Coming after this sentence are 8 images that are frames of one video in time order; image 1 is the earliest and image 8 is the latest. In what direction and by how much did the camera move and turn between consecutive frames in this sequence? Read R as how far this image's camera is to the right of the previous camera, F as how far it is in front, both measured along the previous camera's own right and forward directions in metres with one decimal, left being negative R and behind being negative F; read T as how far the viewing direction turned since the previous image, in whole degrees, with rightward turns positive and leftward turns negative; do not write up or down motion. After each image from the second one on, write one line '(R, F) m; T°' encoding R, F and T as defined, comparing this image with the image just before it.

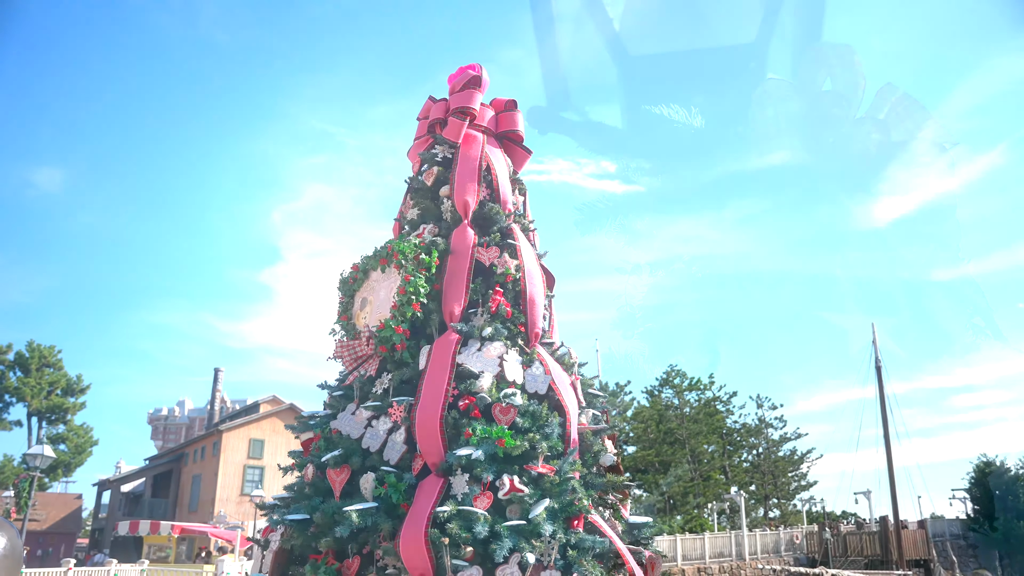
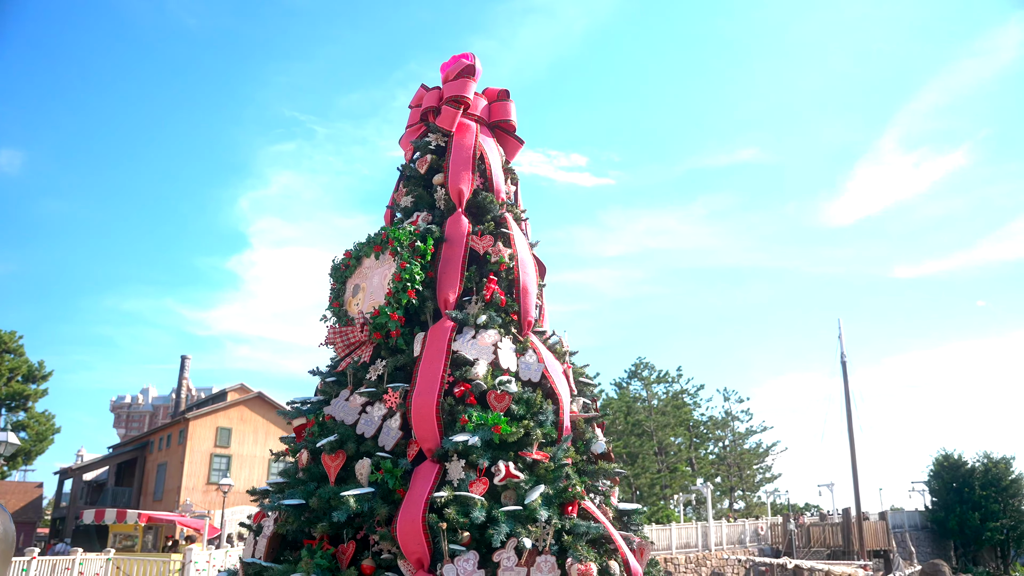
(-0.1, 0.0) m; +2°
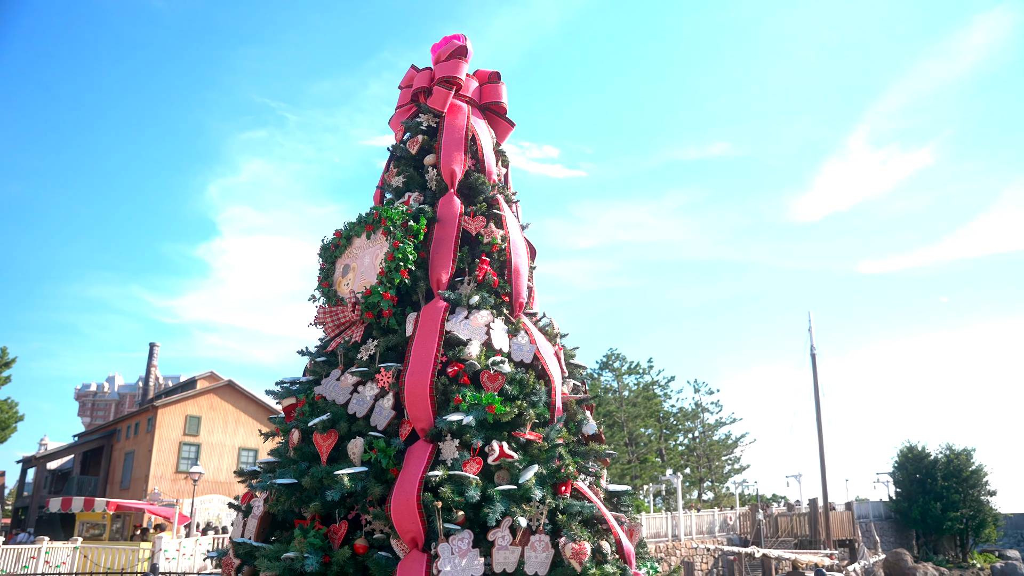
(-0.1, 0.0) m; +2°
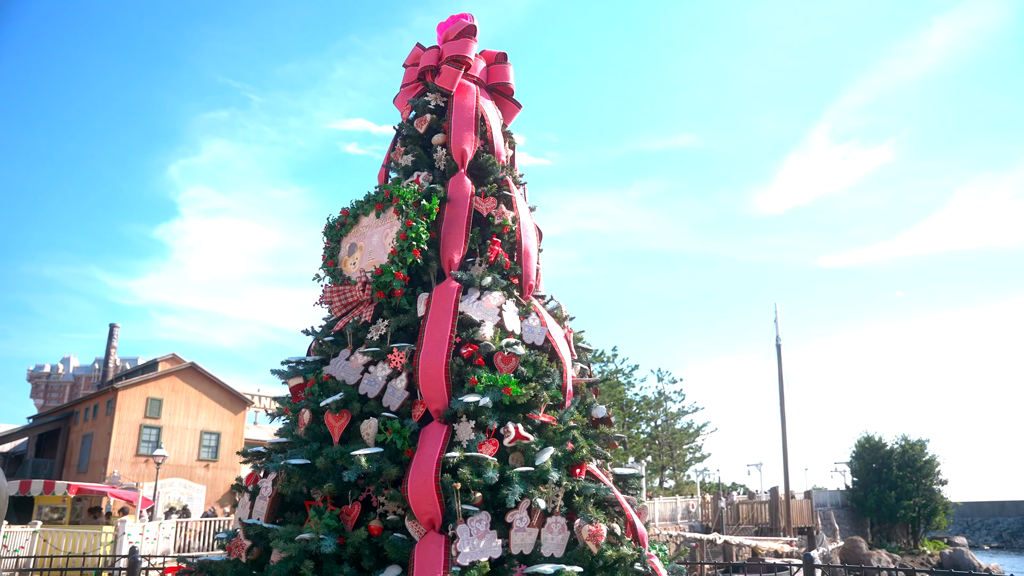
(-0.2, 0.0) m; +3°
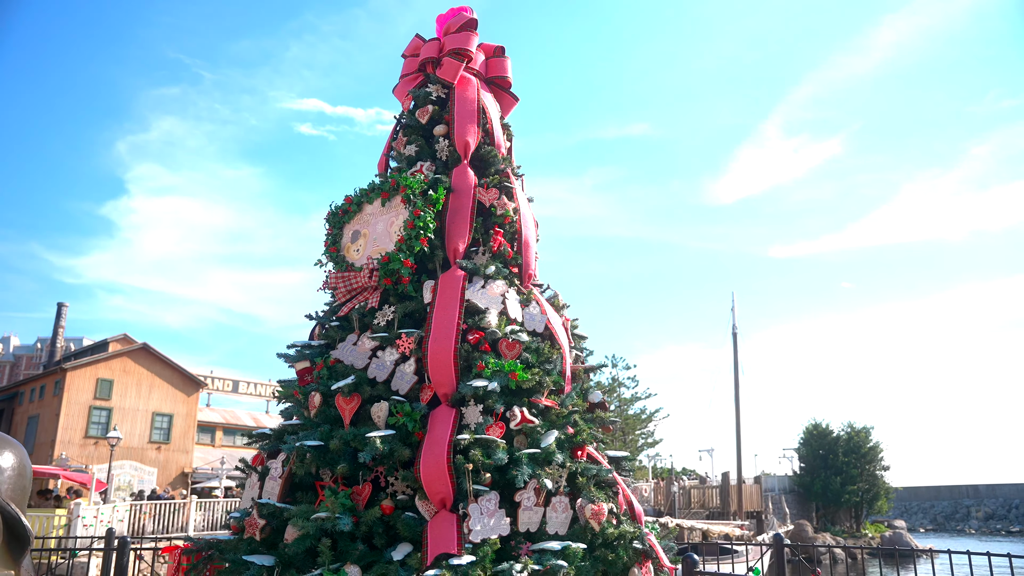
(-0.2, -0.1) m; +3°
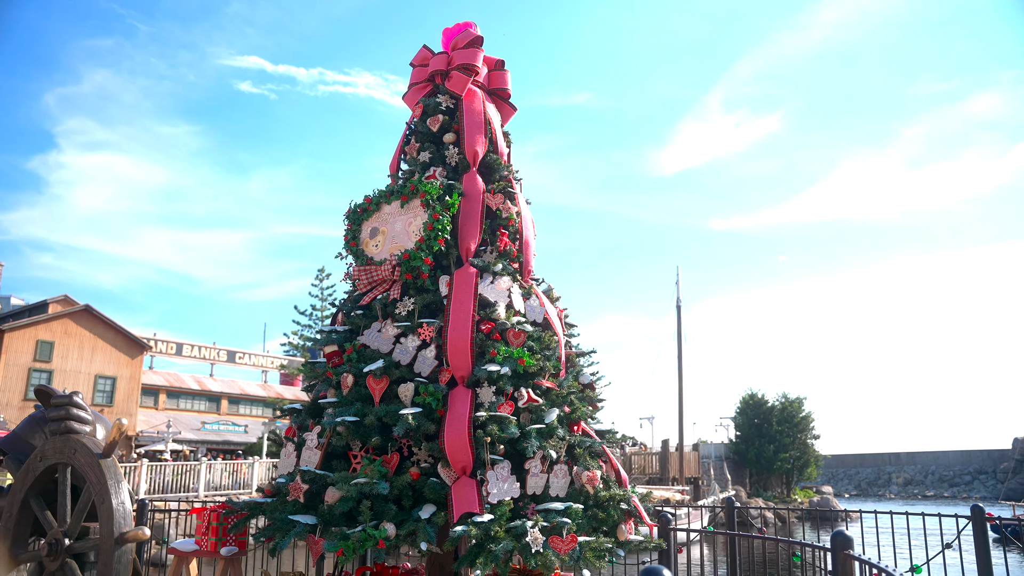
(-0.3, -0.4) m; +4°
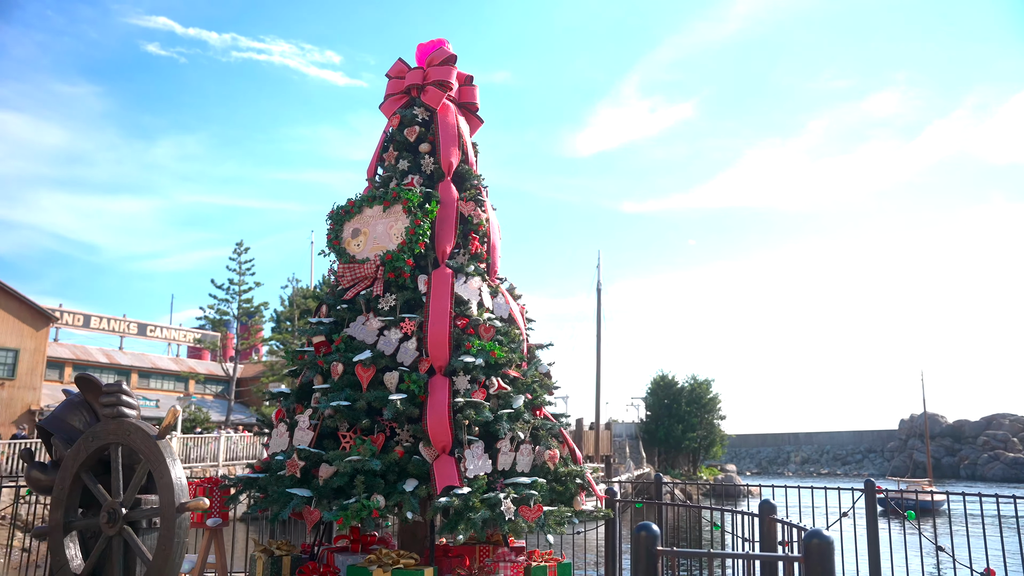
(-0.3, -0.4) m; +6°
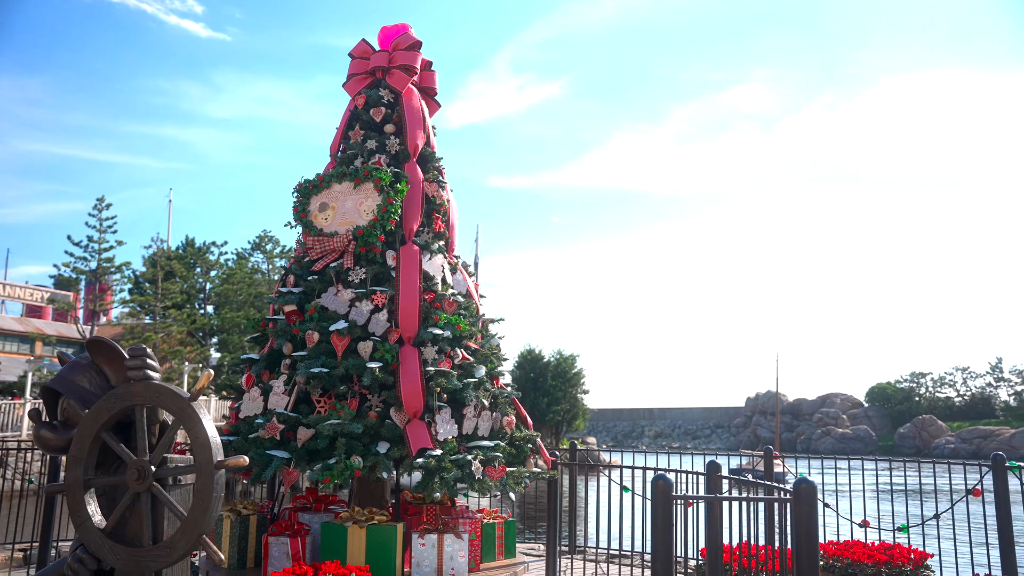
(-0.5, -0.3) m; +9°
